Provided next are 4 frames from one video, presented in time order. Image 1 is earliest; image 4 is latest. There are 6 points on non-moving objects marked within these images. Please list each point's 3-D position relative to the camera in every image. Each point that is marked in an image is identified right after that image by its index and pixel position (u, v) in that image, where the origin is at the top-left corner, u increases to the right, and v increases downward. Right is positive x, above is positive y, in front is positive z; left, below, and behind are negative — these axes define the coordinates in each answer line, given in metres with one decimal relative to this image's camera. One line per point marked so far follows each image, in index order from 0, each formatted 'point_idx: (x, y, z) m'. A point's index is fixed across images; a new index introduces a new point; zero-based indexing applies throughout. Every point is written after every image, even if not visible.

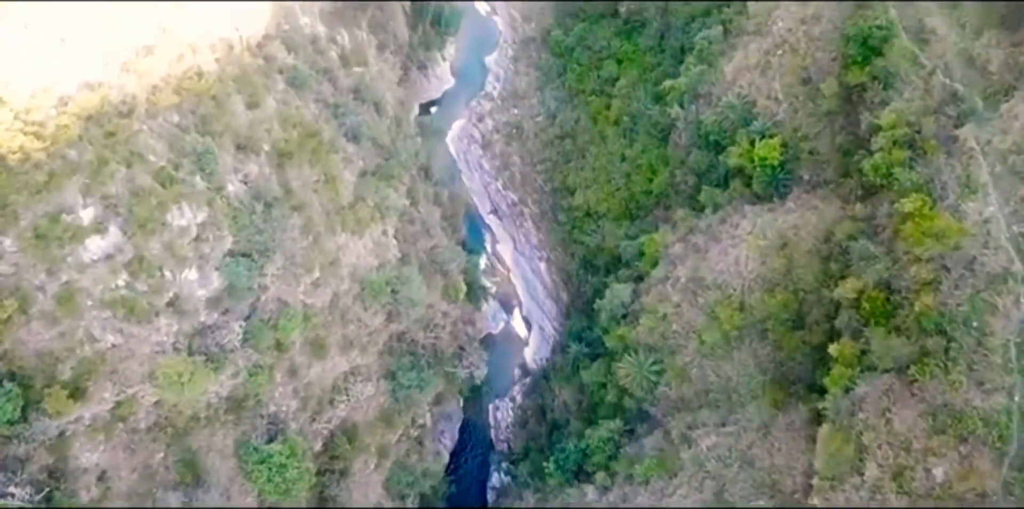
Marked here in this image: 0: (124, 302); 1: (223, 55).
0: (-8.1, -1.1, +16.4) m
1: (-7.4, +4.9, +20.0) m
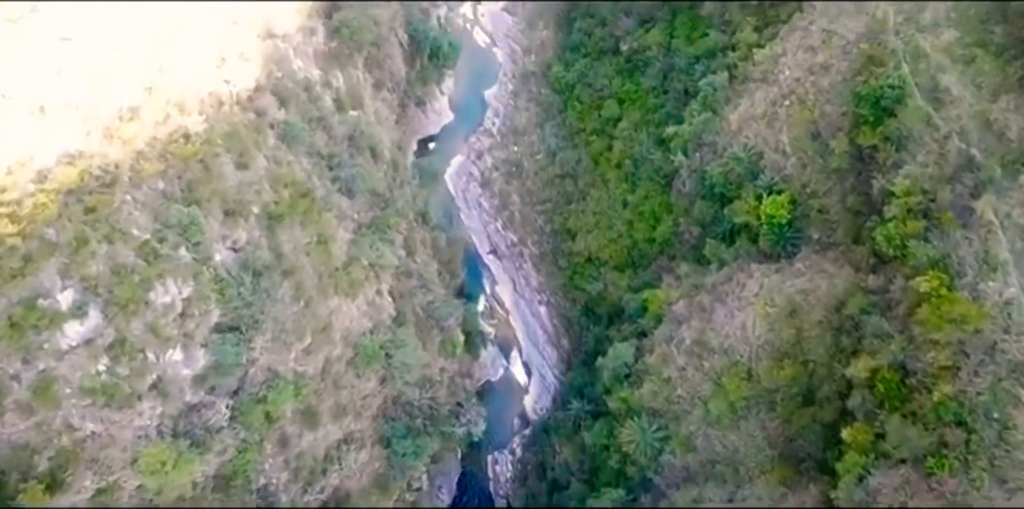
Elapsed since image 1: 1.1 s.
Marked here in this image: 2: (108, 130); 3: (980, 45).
0: (-8.1, -2.6, +15.7) m
1: (-7.4, +3.3, +19.3) m
2: (-9.0, +2.7, +17.7) m
3: (+11.7, +5.1, +19.7) m
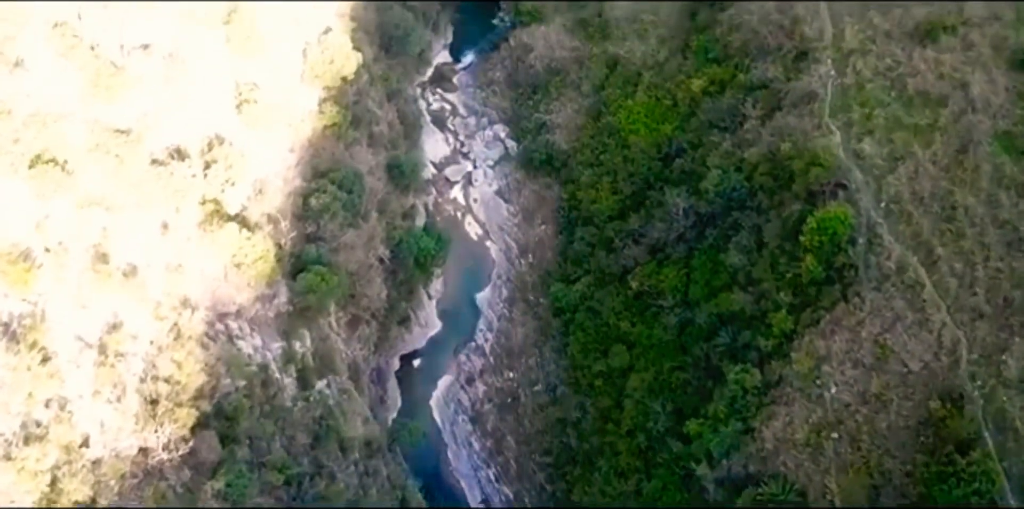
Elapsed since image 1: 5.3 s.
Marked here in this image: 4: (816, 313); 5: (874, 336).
0: (-8.2, -10.7, +12.0) m
1: (-7.6, -4.8, +15.7) m
2: (-9.2, -5.5, +14.1) m
3: (+11.5, -3.0, +16.2) m
4: (+7.4, -1.5, +19.4) m
5: (+8.4, -1.9, +18.4) m
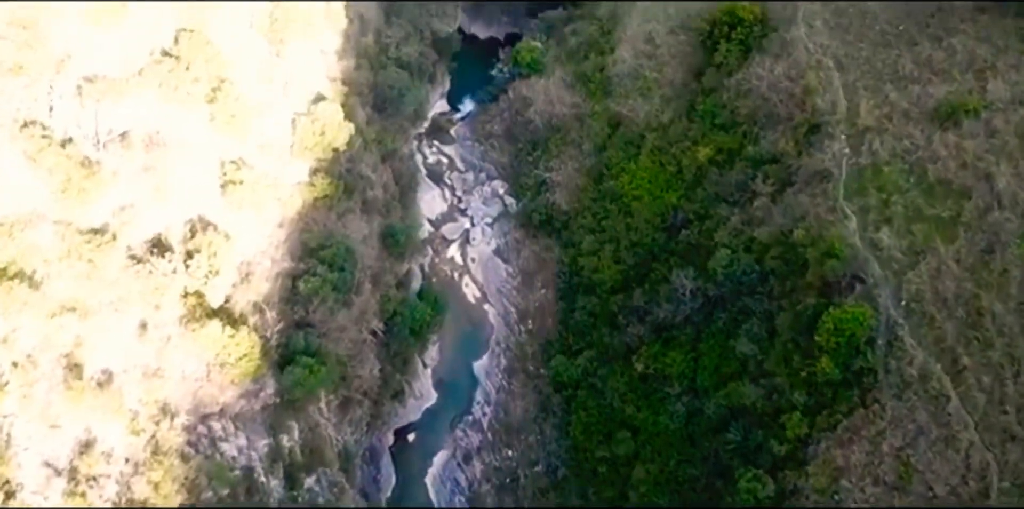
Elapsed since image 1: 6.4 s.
0: (-8.2, -13.1, +10.8) m
1: (-7.6, -7.2, +14.6) m
2: (-9.2, -7.9, +12.9) m
3: (+11.5, -5.4, +15.1) m
4: (+7.4, -3.9, +18.3) m
5: (+8.4, -4.3, +17.3) m
